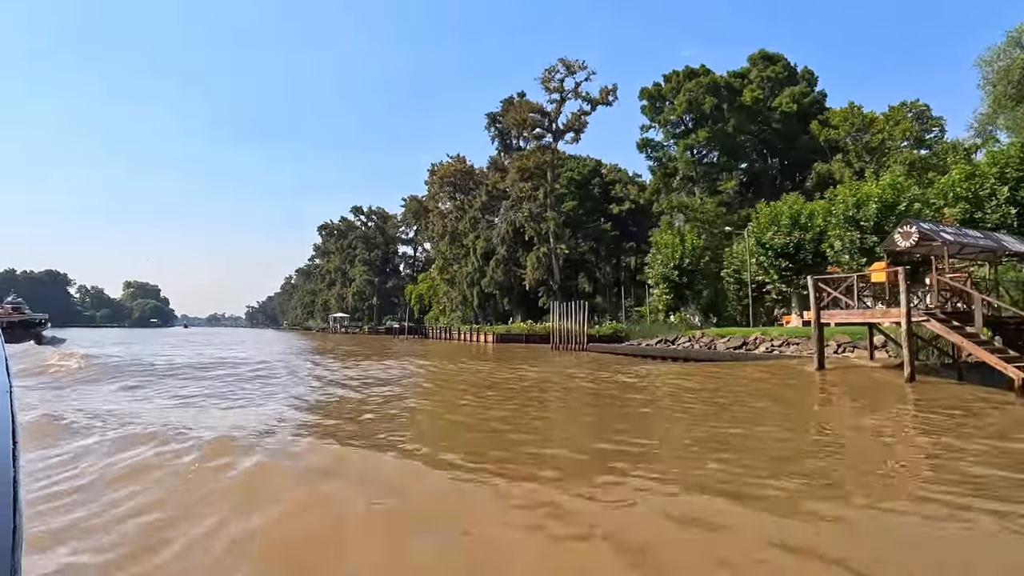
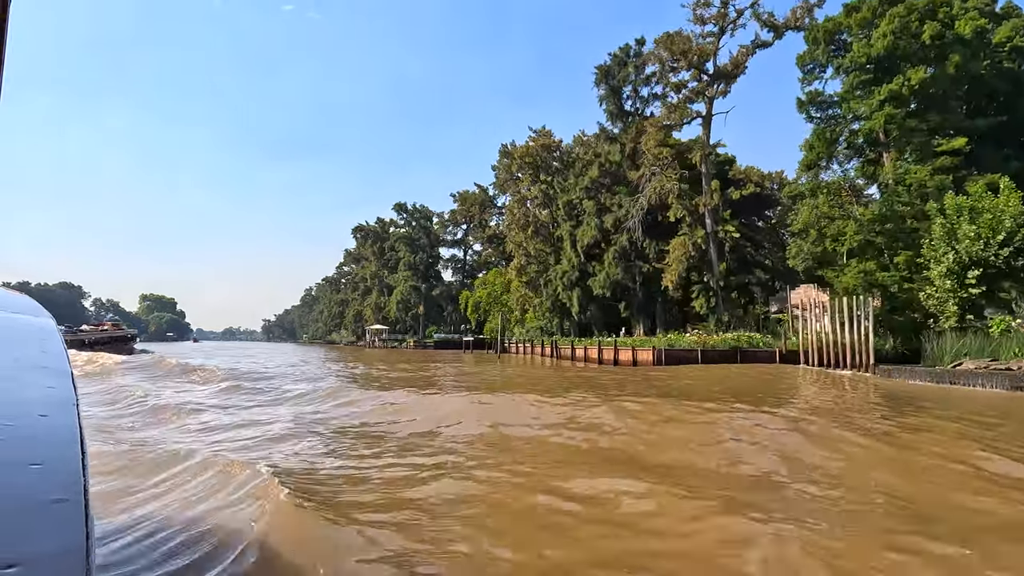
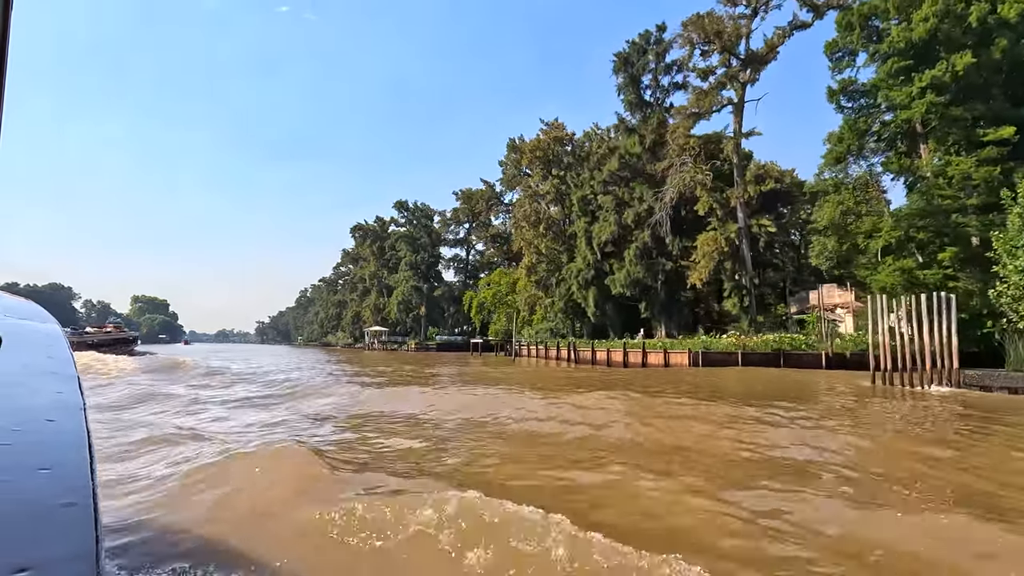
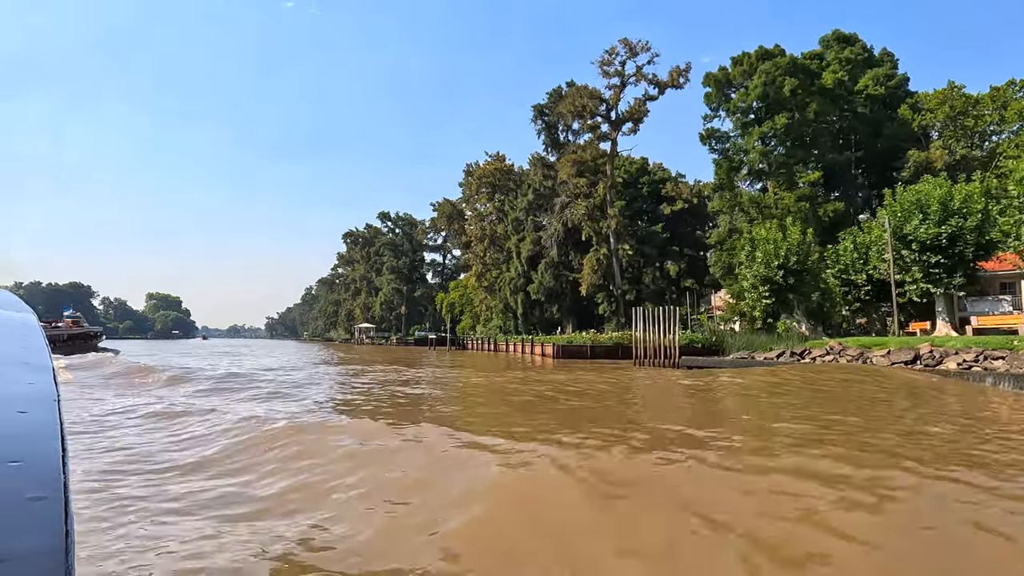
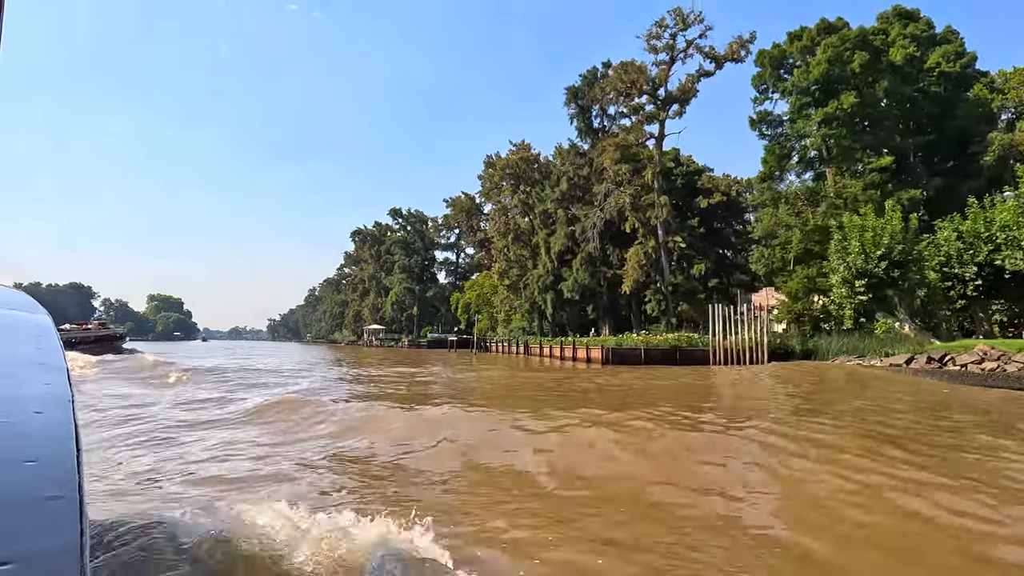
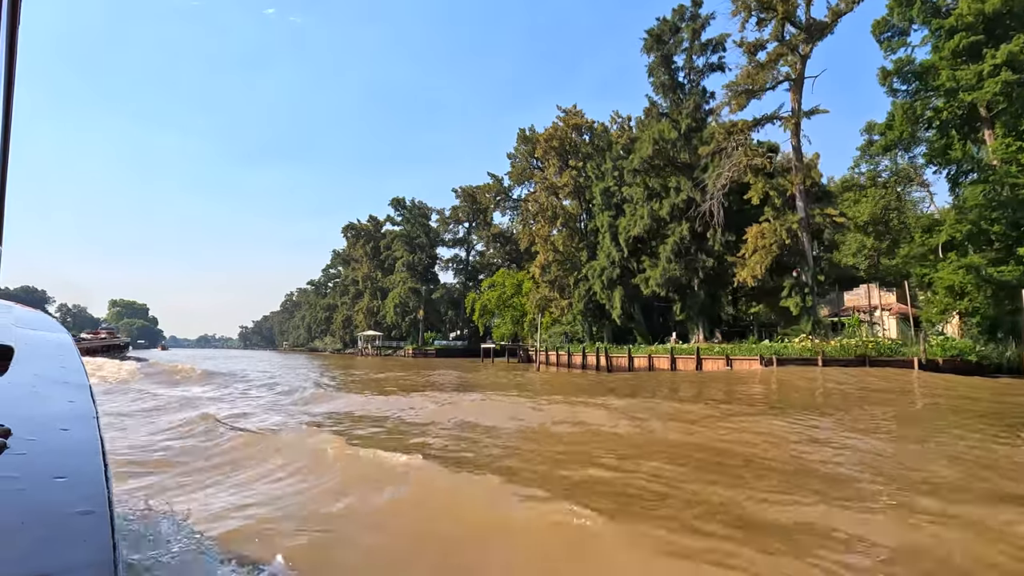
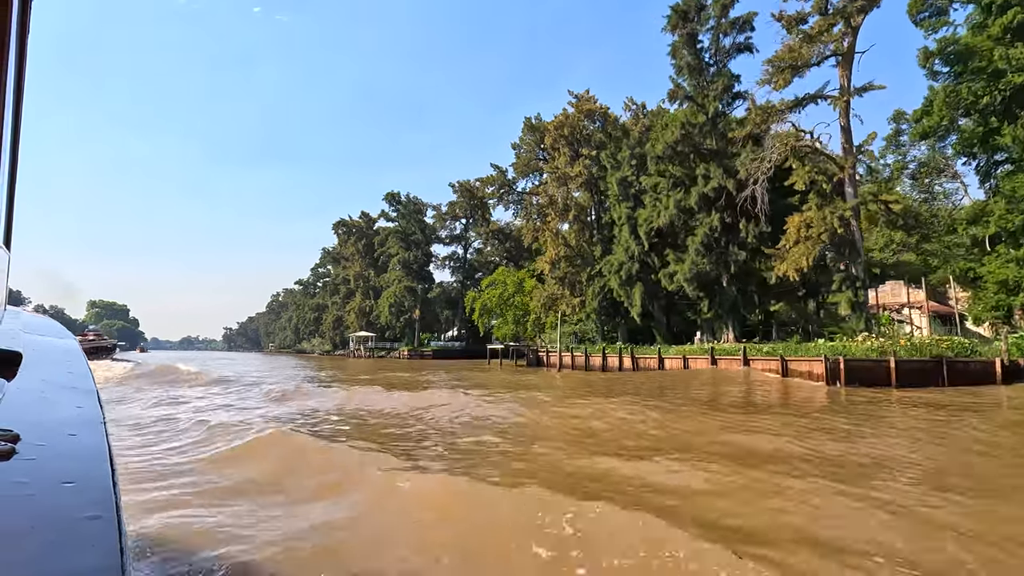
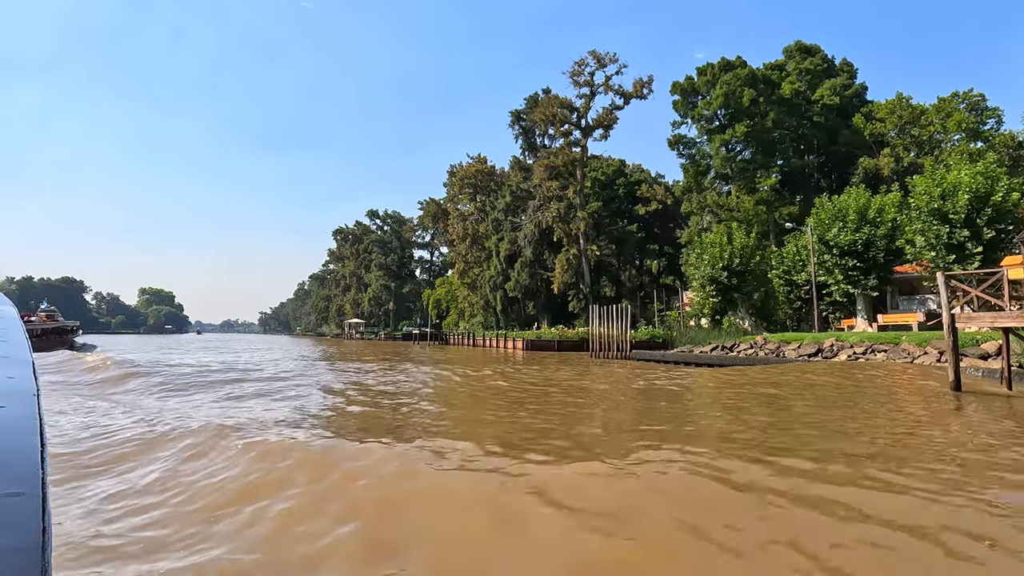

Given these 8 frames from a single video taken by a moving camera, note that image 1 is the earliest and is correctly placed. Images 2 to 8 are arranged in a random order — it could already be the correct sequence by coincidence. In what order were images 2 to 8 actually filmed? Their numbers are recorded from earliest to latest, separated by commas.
8, 4, 5, 2, 3, 6, 7
